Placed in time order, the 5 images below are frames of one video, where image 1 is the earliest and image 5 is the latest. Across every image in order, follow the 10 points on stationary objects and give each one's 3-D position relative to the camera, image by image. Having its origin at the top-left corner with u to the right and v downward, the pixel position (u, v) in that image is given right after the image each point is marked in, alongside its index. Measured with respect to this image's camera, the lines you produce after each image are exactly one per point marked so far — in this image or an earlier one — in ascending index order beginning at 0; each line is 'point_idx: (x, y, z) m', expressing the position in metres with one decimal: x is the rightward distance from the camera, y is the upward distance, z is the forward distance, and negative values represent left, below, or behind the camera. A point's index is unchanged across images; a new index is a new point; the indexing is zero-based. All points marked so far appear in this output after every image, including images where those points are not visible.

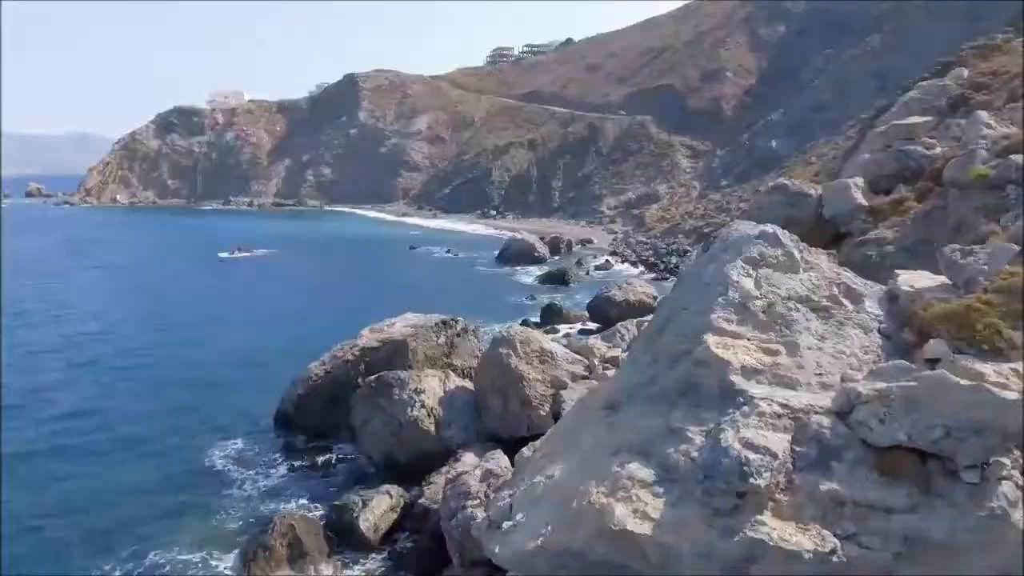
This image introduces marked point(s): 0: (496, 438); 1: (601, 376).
0: (-0.4, -3.7, +14.2) m
1: (+2.1, -2.1, +13.8) m
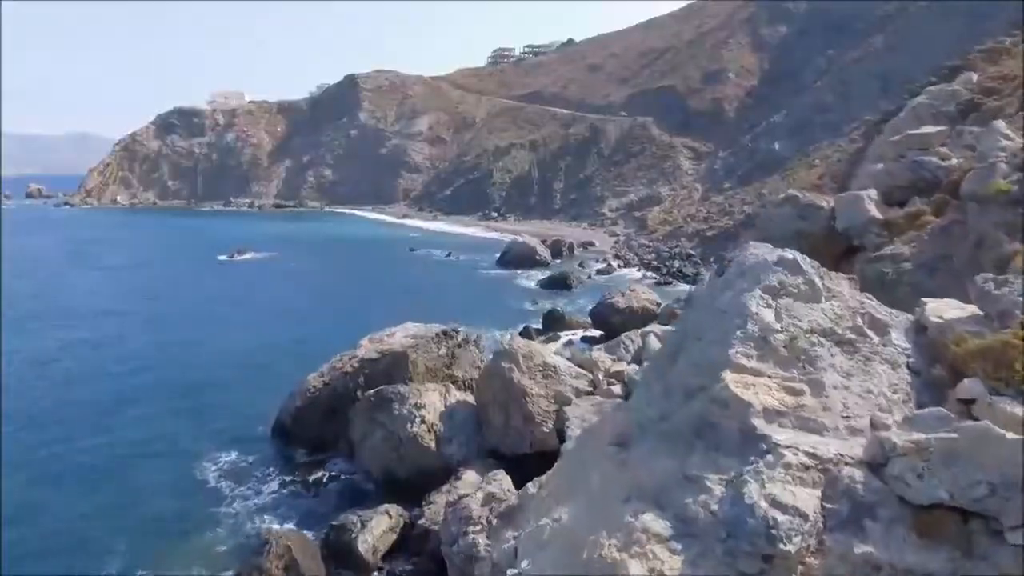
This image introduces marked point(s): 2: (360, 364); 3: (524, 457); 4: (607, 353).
0: (-0.3, -4.0, +13.8) m
1: (+2.2, -2.4, +13.5) m
2: (-4.5, -2.3, +17.3) m
3: (+0.3, -3.9, +13.6) m
4: (+2.9, -2.0, +17.8) m
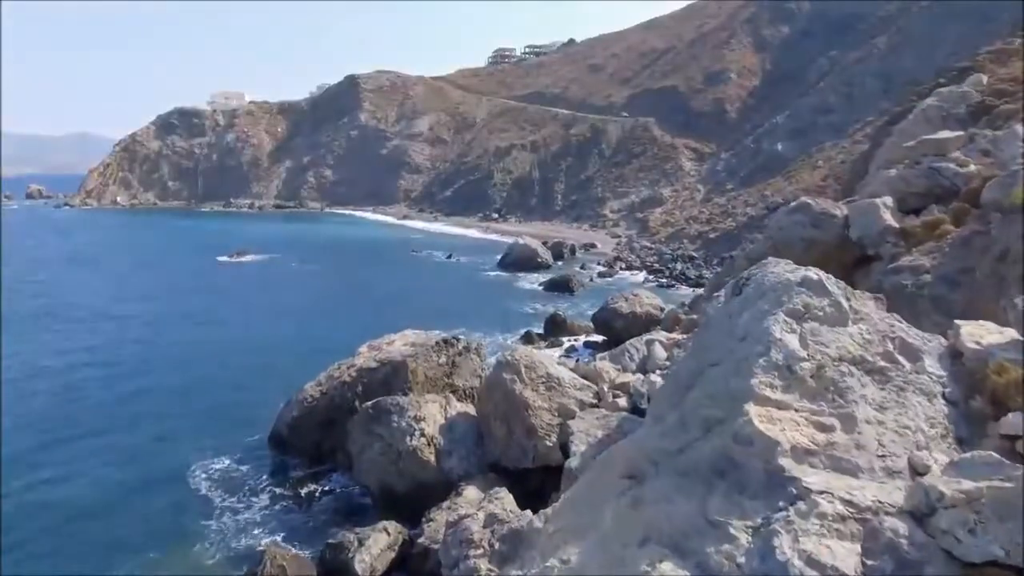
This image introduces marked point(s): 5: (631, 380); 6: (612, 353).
0: (-0.3, -4.2, +13.4) m
1: (+2.2, -2.6, +13.1) m
2: (-4.5, -2.5, +16.9) m
3: (+0.3, -4.1, +13.2) m
4: (+3.0, -2.2, +17.4) m
5: (+2.9, -2.2, +14.1) m
6: (+3.1, -2.0, +18.0) m
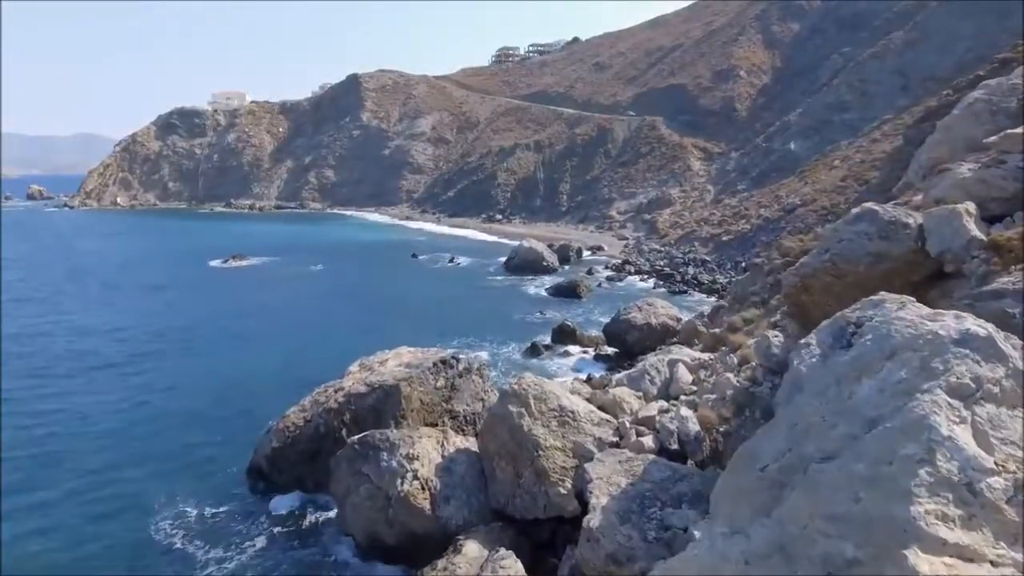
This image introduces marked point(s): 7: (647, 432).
0: (-0.1, -4.6, +11.6) m
1: (+2.4, -3.0, +11.2) m
2: (-4.3, -2.9, +15.1) m
3: (+0.5, -4.5, +11.3) m
4: (+3.2, -2.6, +15.5) m
5: (+3.0, -2.6, +12.2) m
6: (+3.3, -2.4, +16.1) m
7: (+2.7, -2.9, +11.7) m
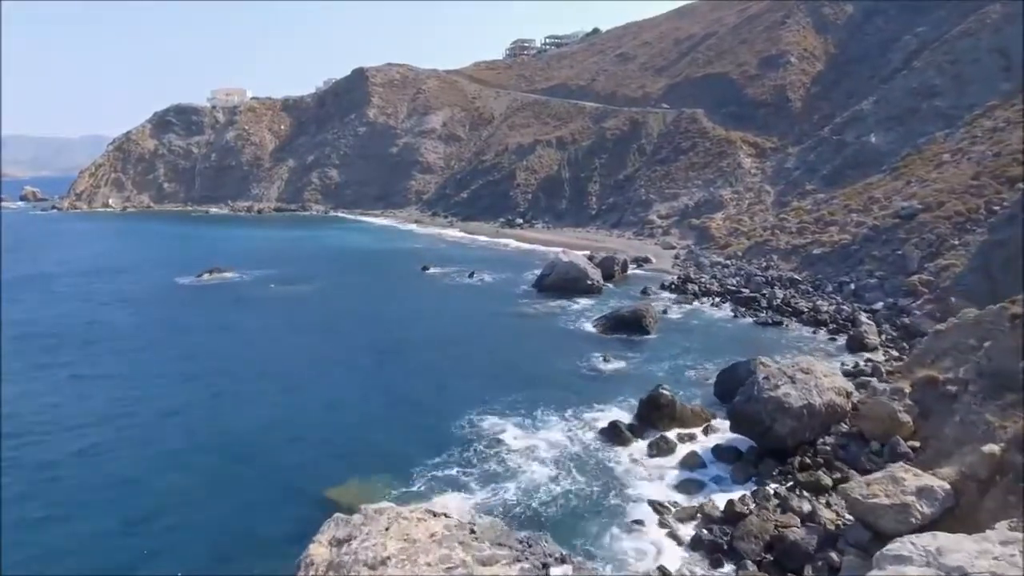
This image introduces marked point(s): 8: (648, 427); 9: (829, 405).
0: (+1.7, -6.1, +2.4) m
1: (+4.2, -4.5, +2.0) m
2: (-2.4, -4.4, +6.0) m
3: (+2.3, -6.1, +2.2) m
4: (+5.1, -4.1, +6.3) m
5: (+4.9, -4.1, +3.0) m
6: (+5.2, -3.9, +6.9) m
7: (+4.6, -4.4, +2.6) m
8: (+4.3, -4.2, +17.7) m
9: (+8.4, -3.0, +15.6) m
